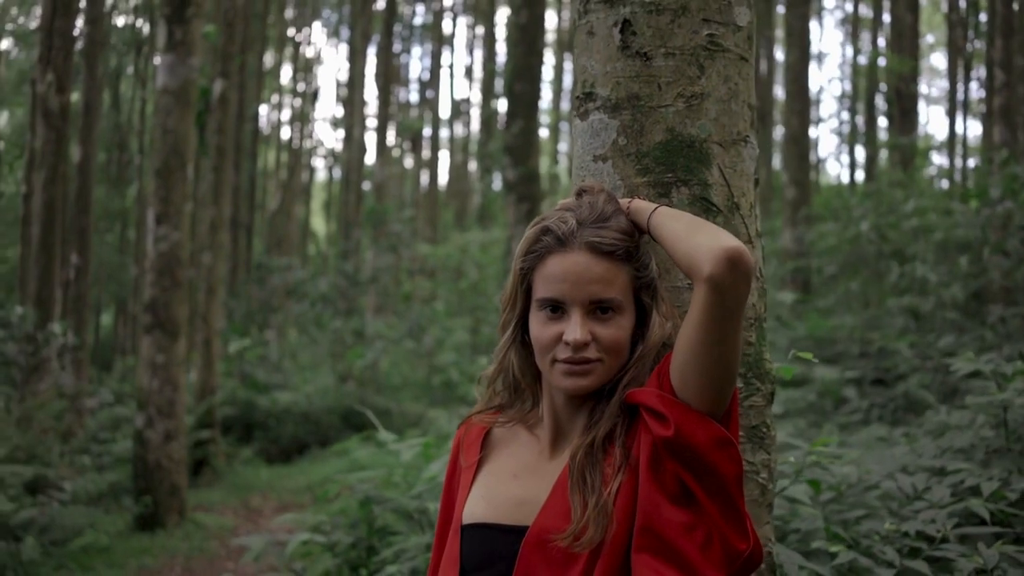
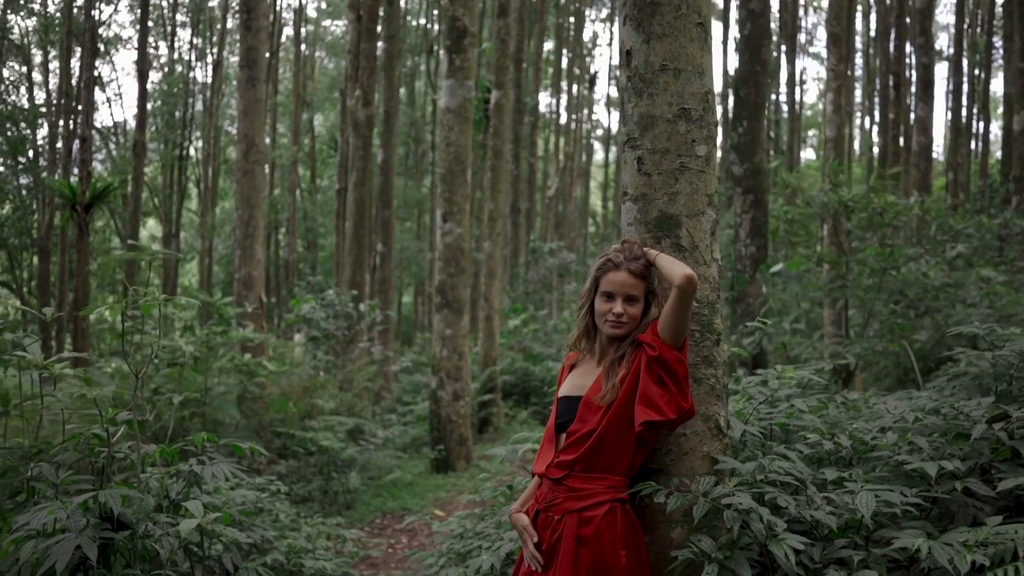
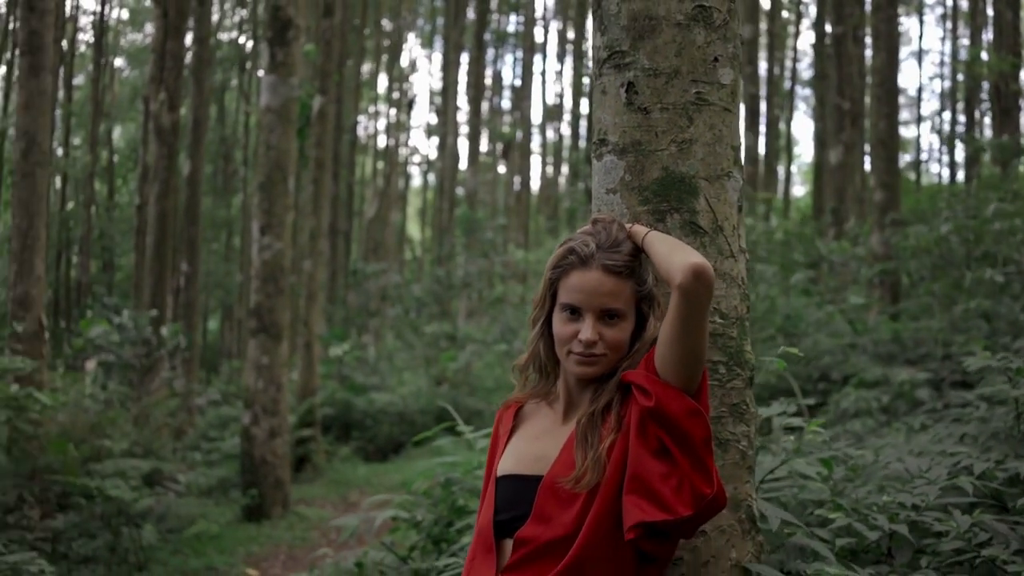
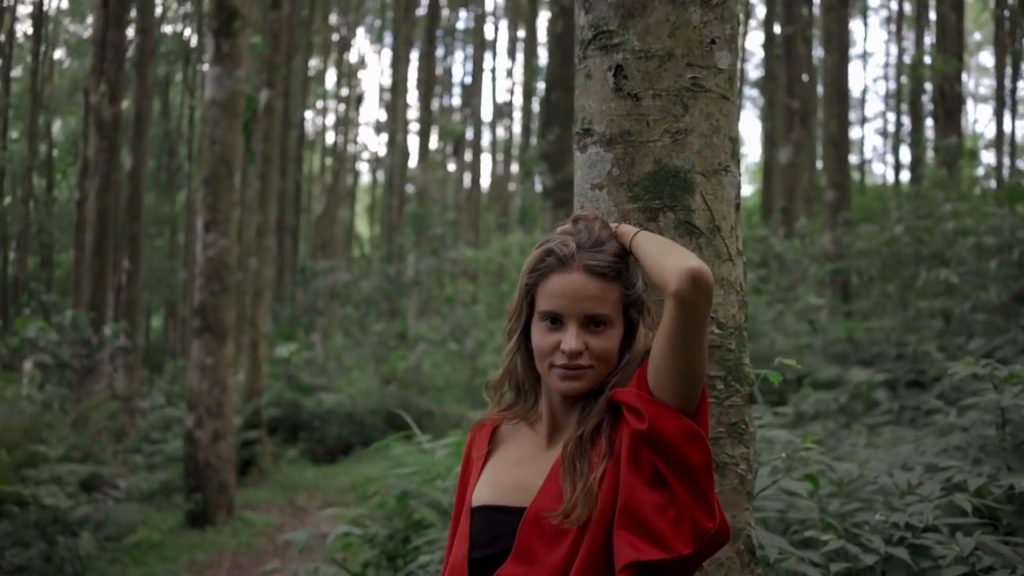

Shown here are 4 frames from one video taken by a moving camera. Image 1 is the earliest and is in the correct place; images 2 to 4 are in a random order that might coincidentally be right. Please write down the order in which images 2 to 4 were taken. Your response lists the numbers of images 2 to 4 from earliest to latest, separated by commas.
4, 3, 2
